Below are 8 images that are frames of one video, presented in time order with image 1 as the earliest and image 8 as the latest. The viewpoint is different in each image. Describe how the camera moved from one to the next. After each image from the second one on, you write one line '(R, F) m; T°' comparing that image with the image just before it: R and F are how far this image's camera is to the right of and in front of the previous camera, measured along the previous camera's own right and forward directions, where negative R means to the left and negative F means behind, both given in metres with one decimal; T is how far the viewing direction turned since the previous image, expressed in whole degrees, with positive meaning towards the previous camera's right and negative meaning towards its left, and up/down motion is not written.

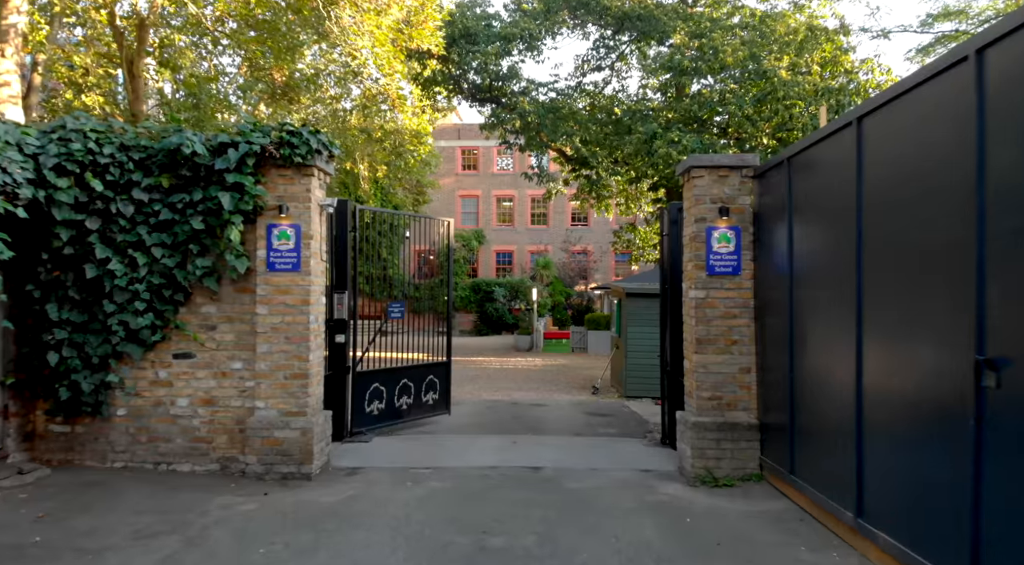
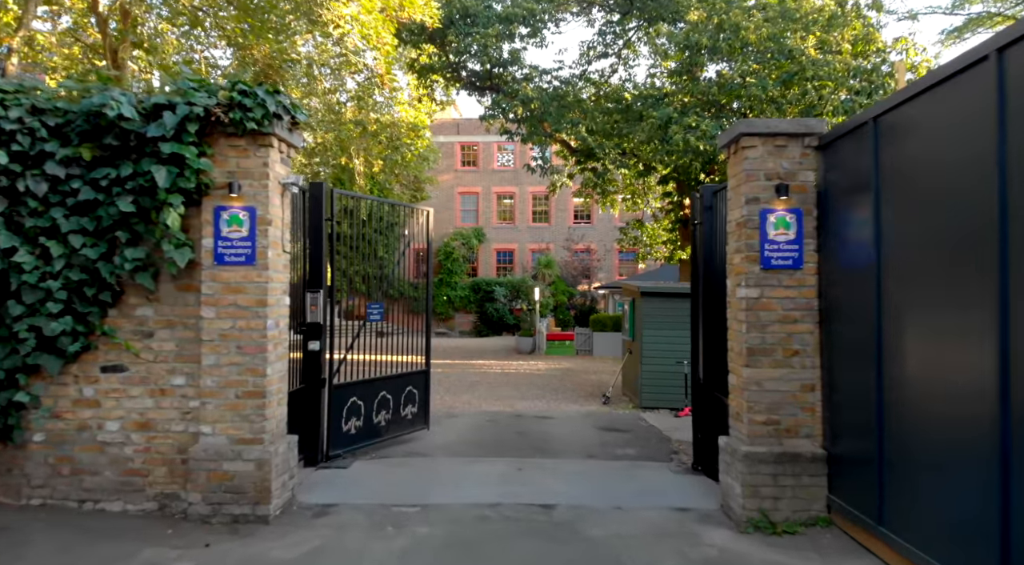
(0.0, +1.2) m; 0°
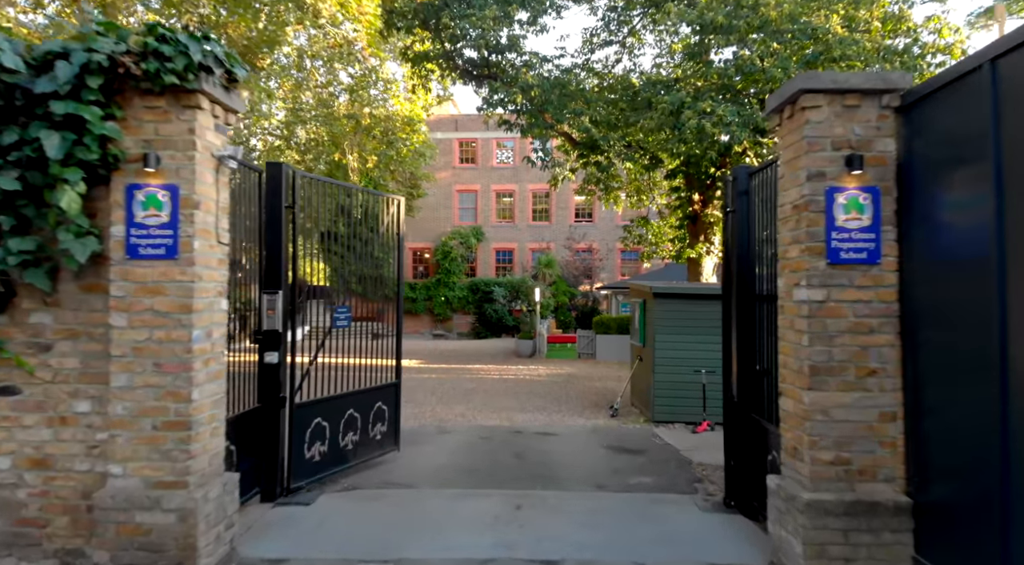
(0.0, +1.1) m; 0°
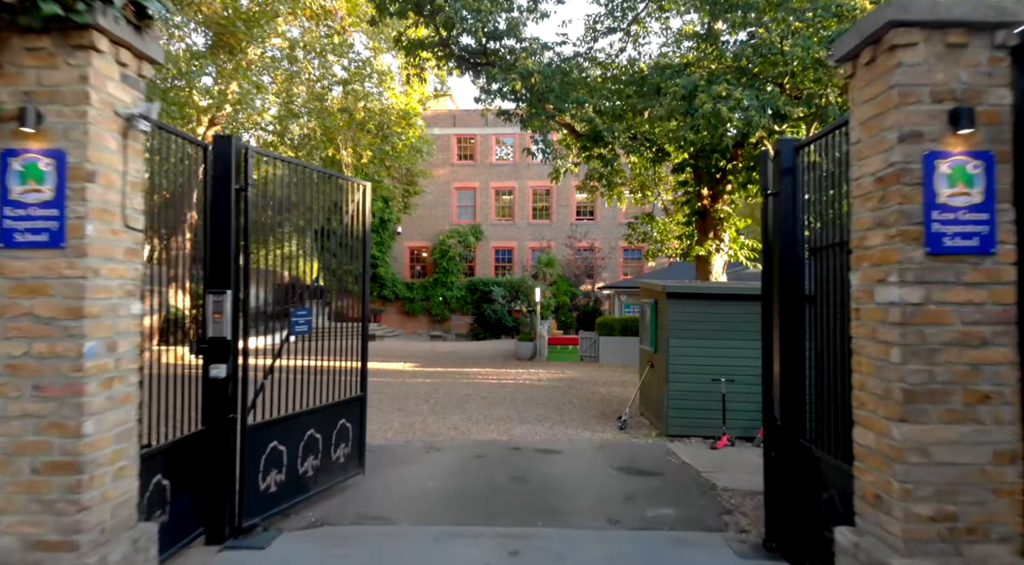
(0.0, +1.0) m; 0°
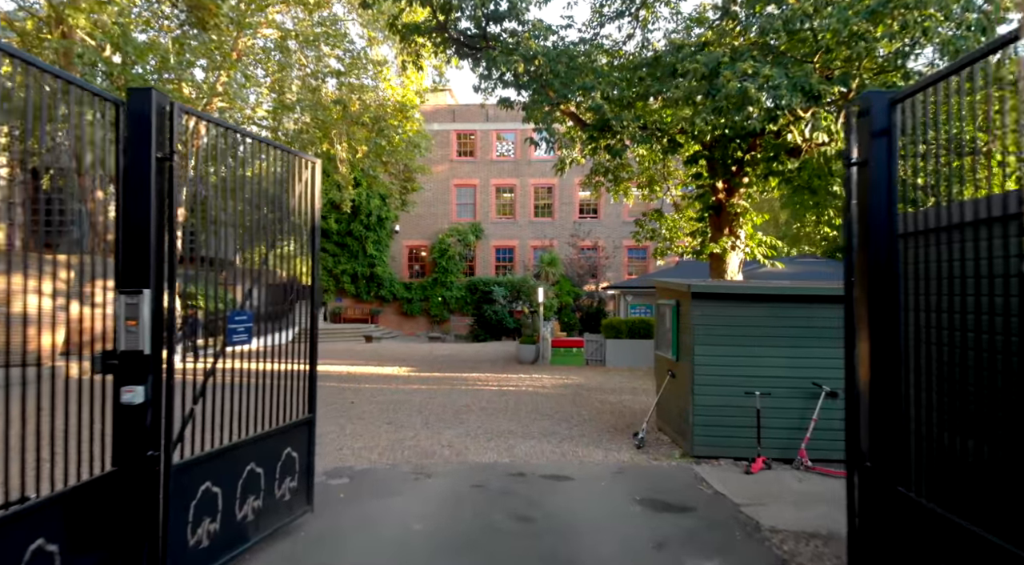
(0.0, +1.1) m; 0°
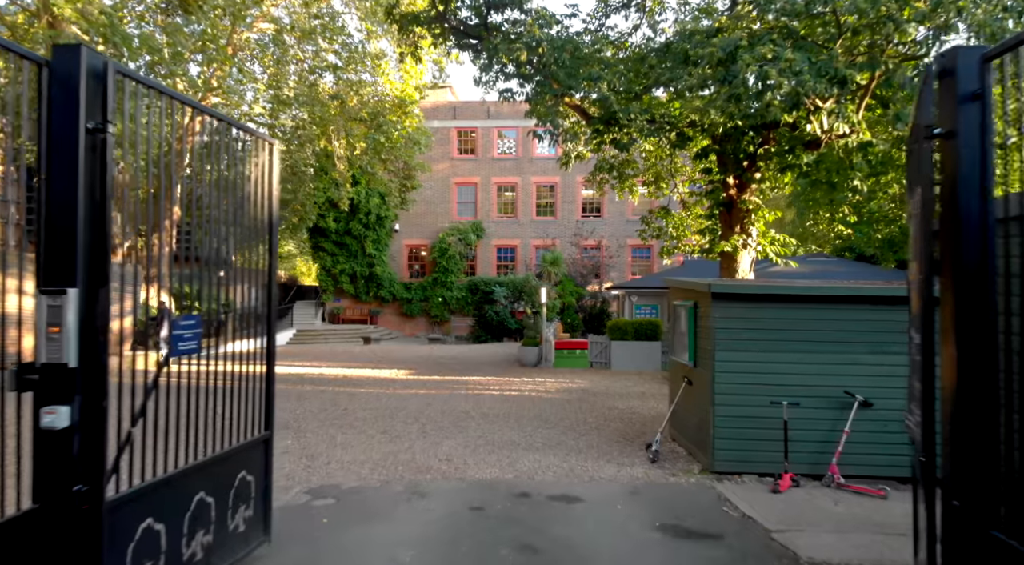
(0.0, +0.6) m; 0°
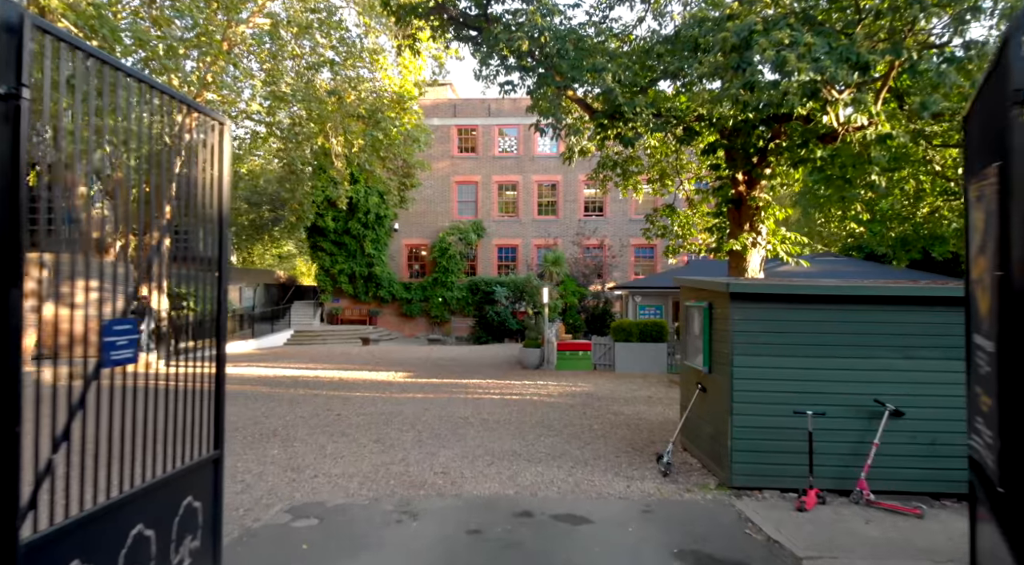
(0.0, +0.5) m; 0°
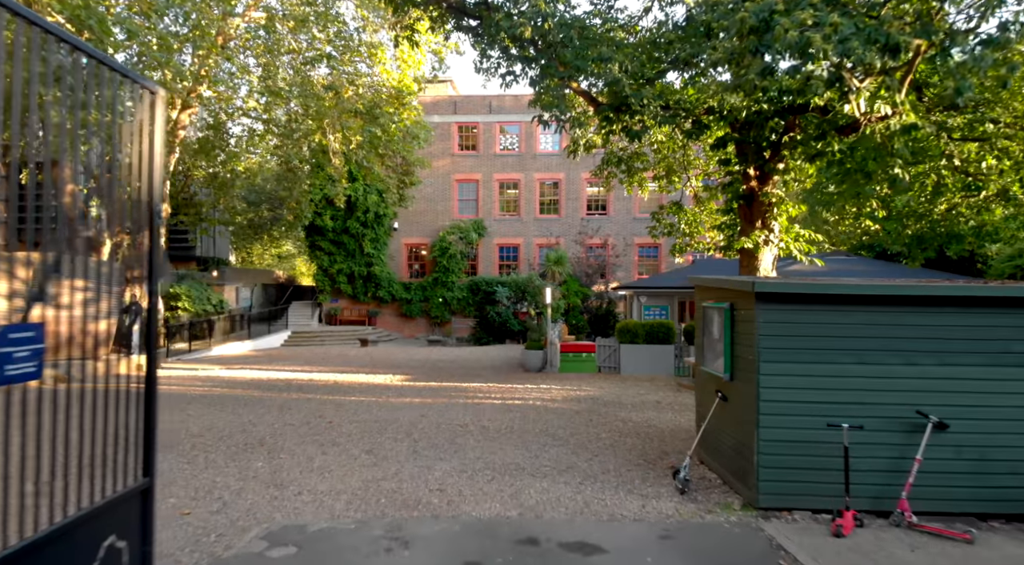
(0.0, +0.6) m; 0°
